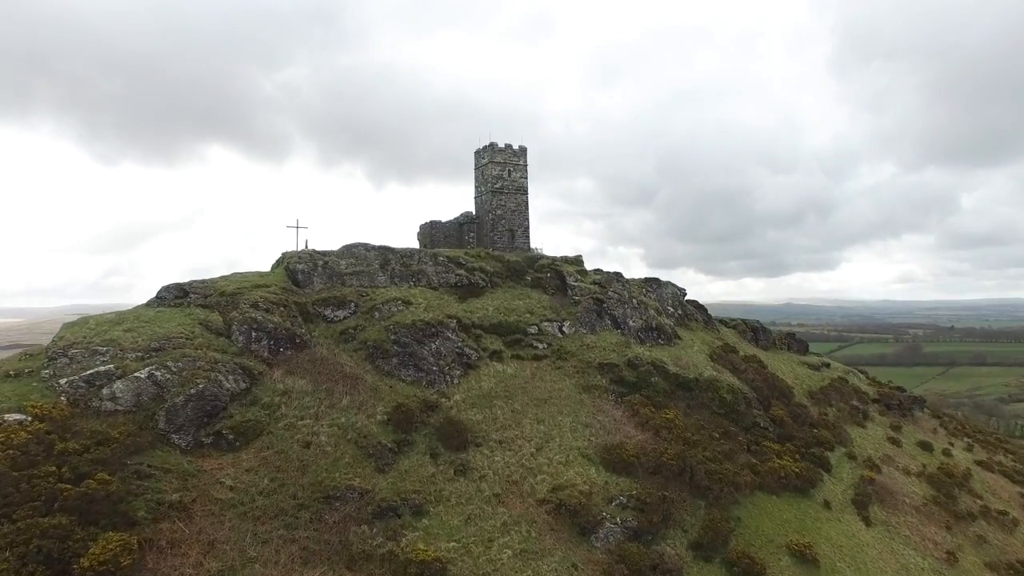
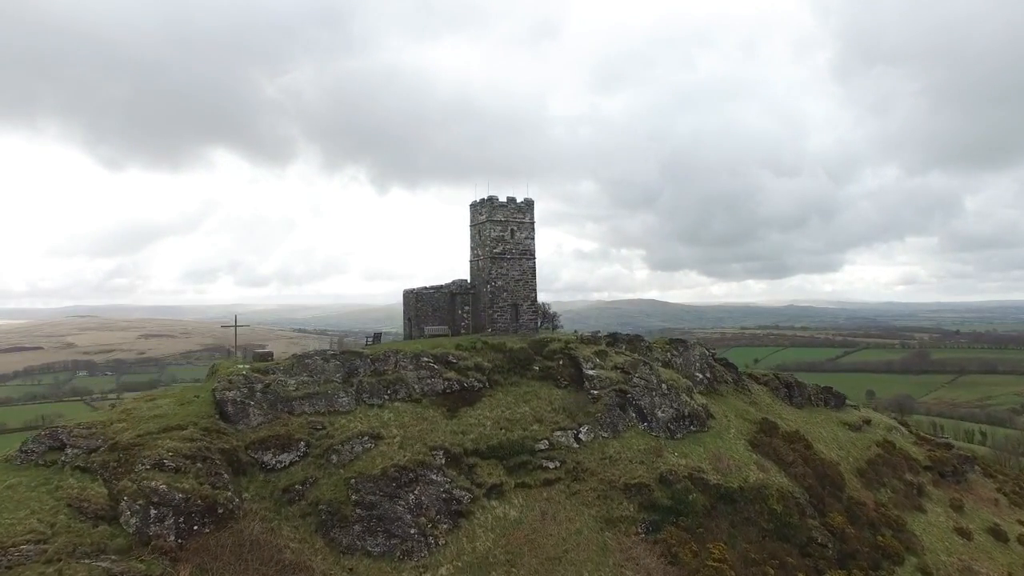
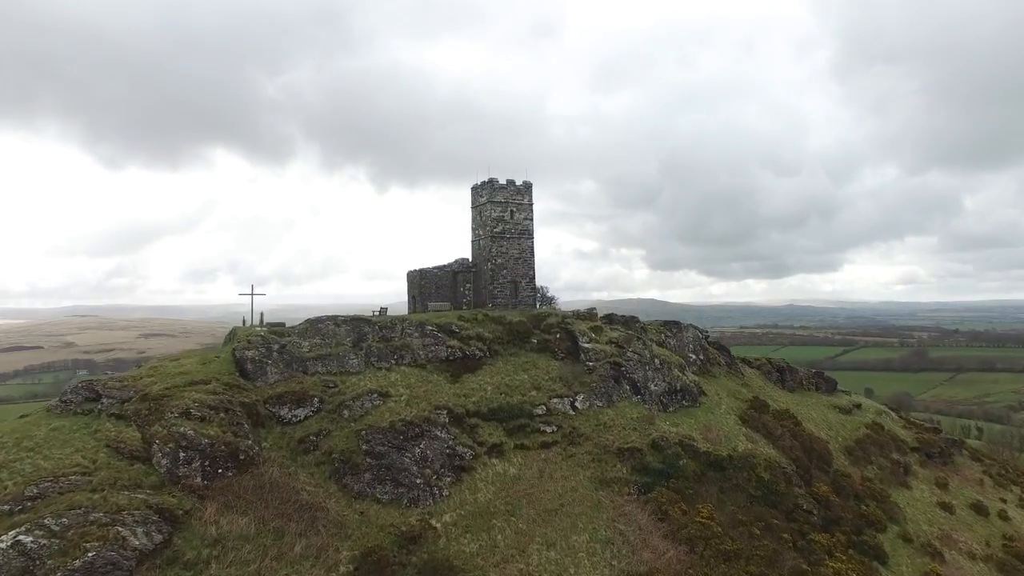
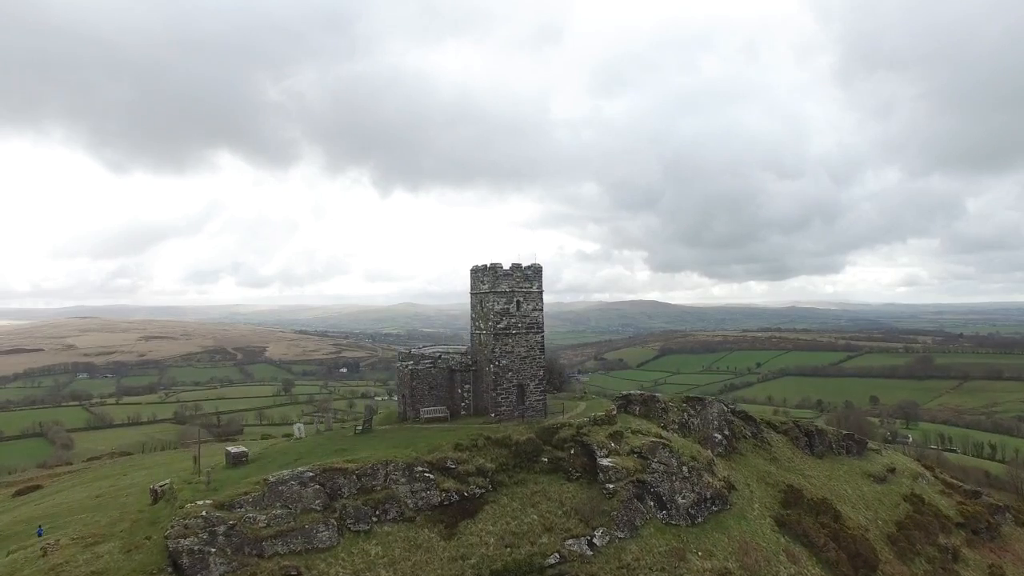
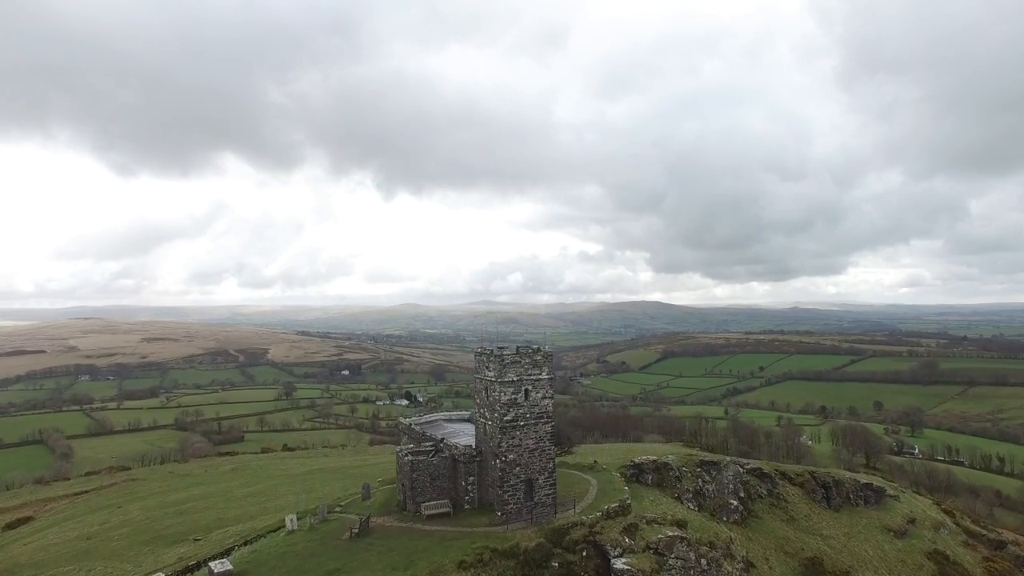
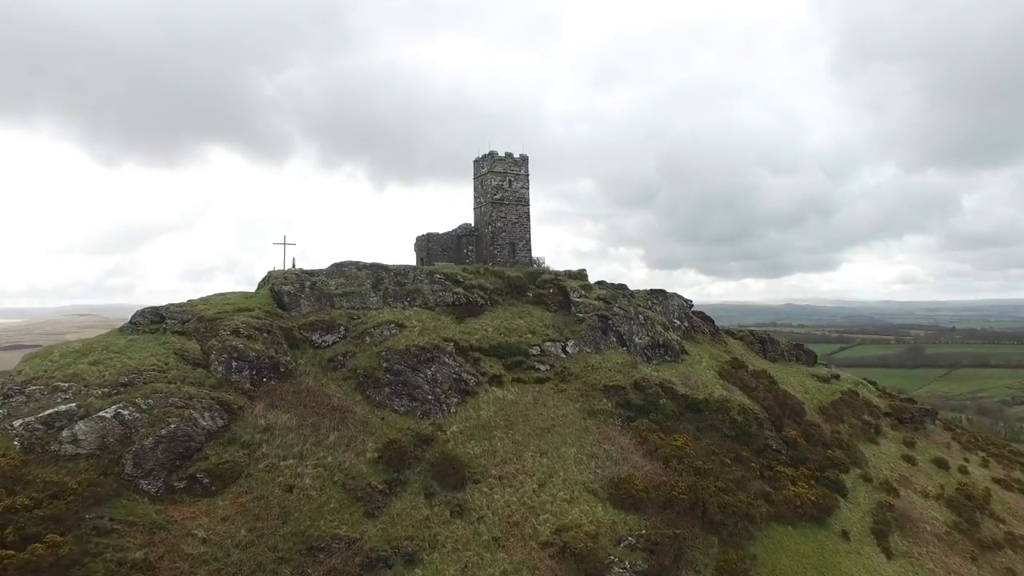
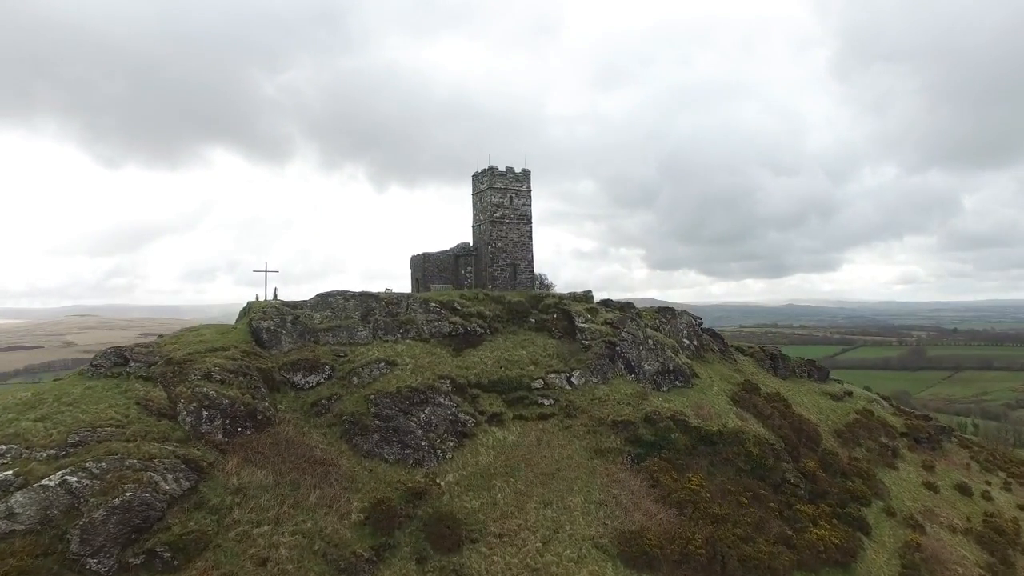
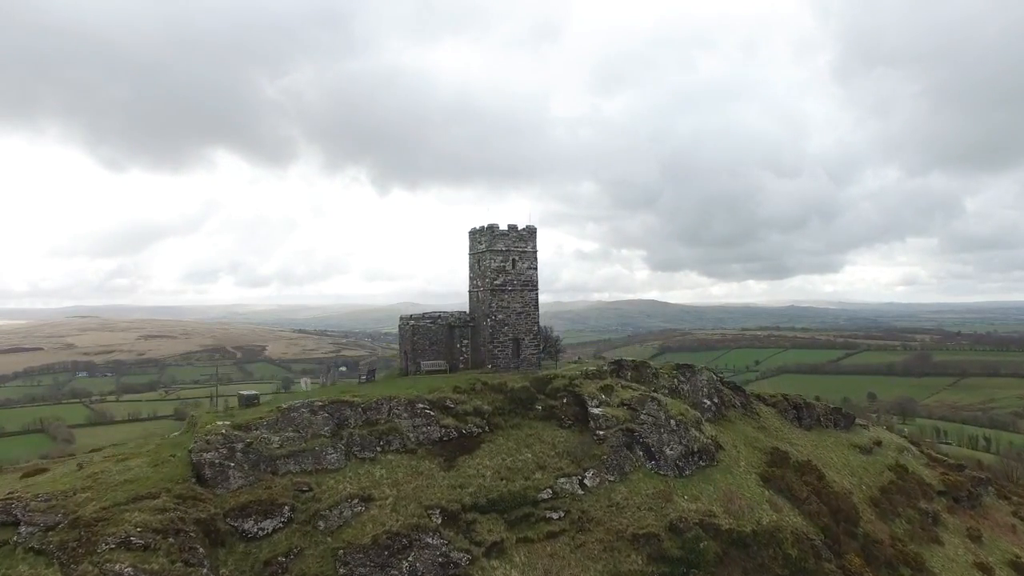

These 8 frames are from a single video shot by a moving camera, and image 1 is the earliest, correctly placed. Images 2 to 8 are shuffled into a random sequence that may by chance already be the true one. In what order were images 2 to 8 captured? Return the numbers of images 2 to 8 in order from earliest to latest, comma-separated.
6, 7, 3, 2, 8, 4, 5
